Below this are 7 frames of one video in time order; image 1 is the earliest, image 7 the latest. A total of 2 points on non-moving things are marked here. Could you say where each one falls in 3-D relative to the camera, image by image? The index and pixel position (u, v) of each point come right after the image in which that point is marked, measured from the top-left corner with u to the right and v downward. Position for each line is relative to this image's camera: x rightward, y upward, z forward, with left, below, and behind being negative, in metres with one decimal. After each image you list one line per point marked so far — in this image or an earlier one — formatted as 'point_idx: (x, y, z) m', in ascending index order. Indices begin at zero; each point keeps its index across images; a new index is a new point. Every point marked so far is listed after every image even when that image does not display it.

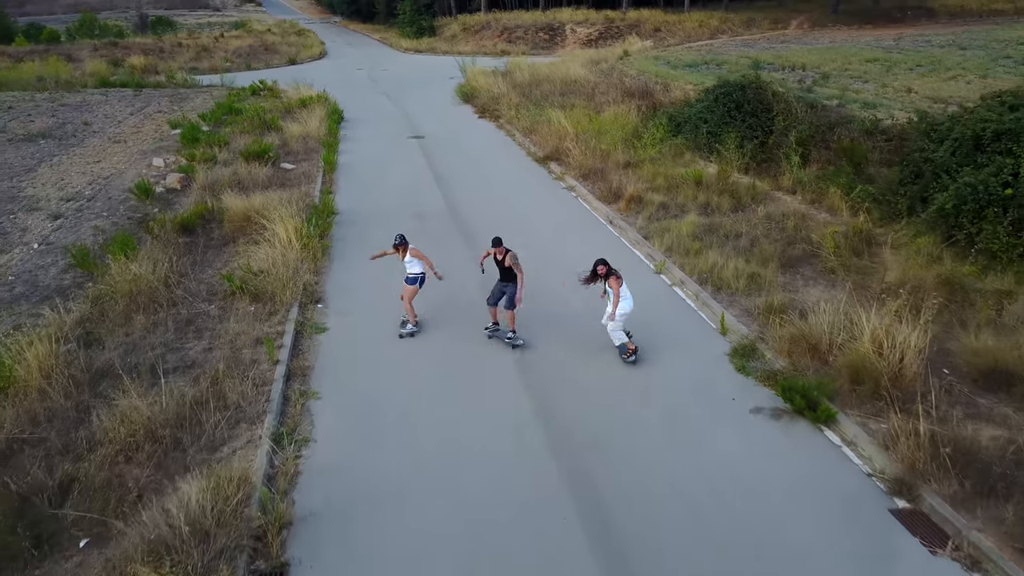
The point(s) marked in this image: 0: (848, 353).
0: (+2.6, -0.5, +6.2) m
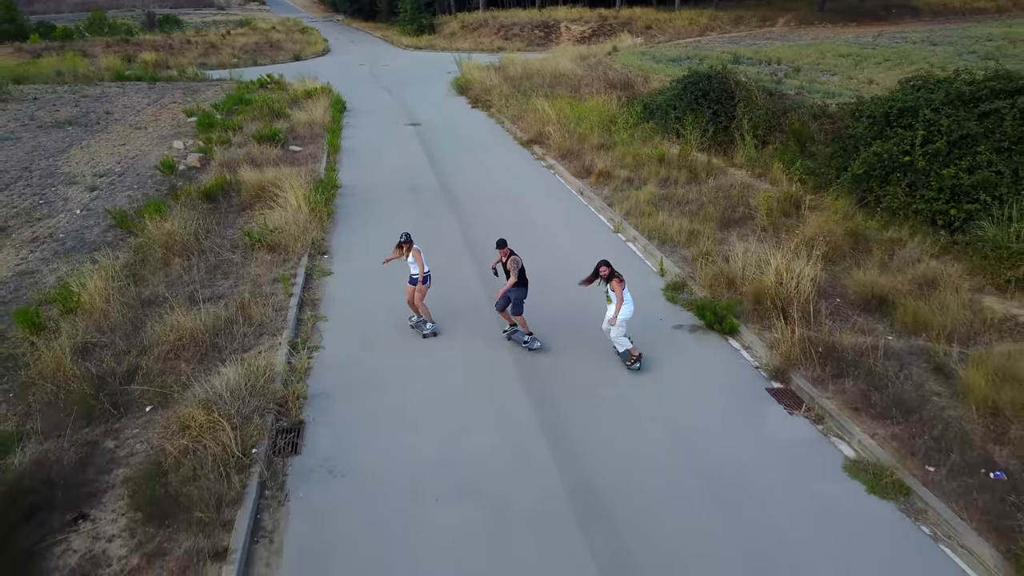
0: (+2.3, +0.1, +7.7) m
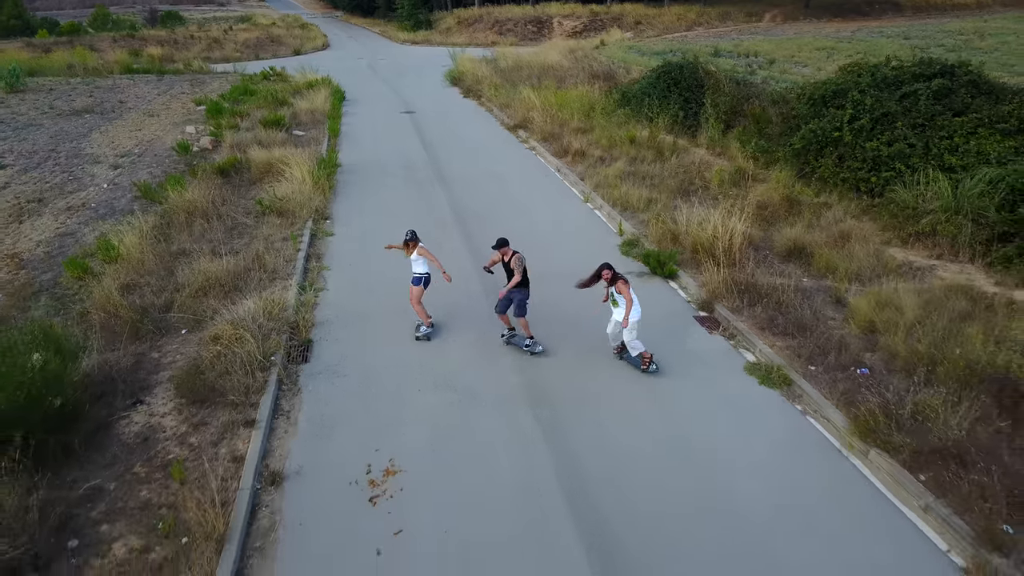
0: (+2.1, +0.6, +9.0) m
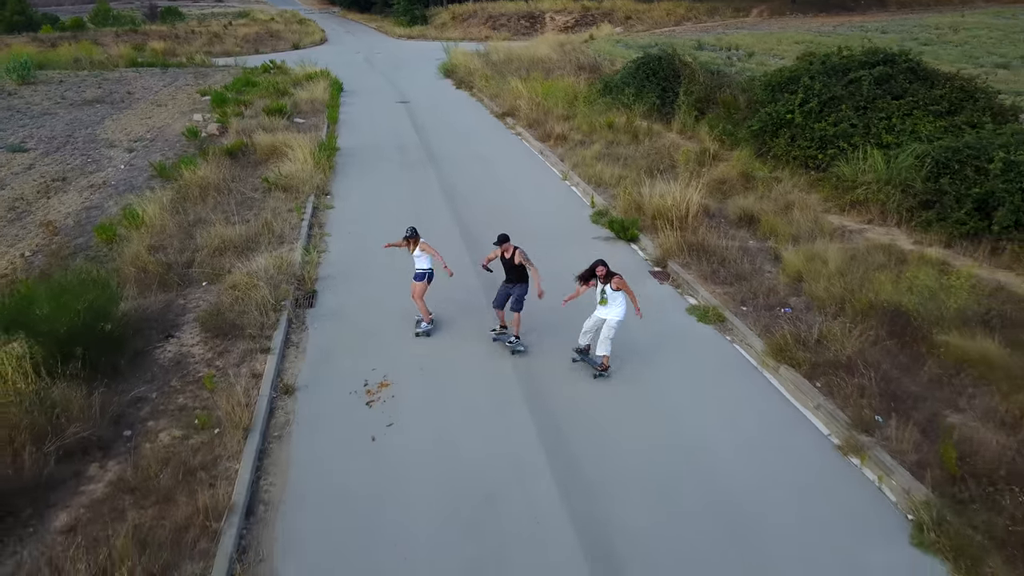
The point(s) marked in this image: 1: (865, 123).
0: (+1.8, +1.0, +10.1) m
1: (+4.9, +2.3, +11.0) m
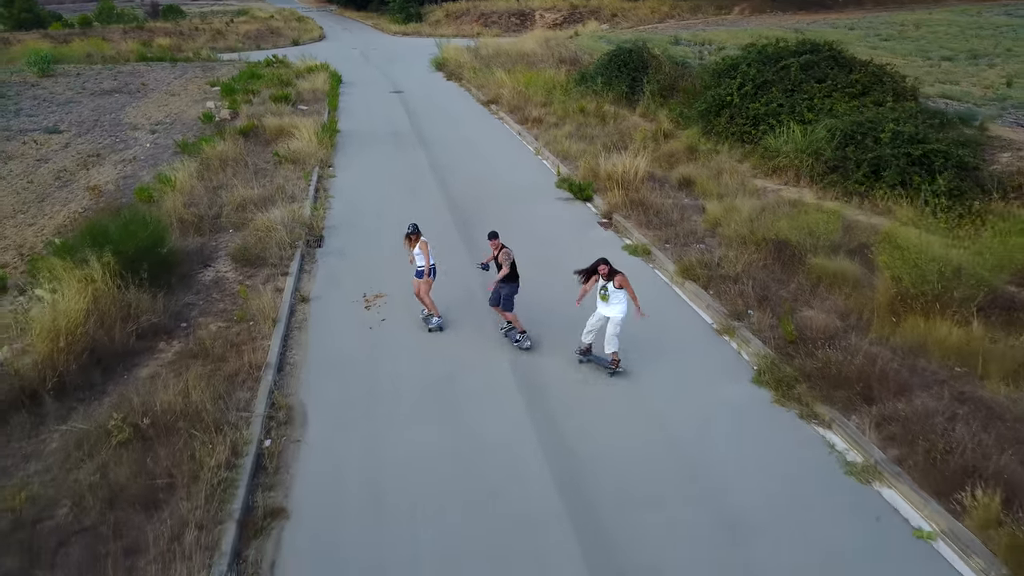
0: (+1.5, +1.8, +12.0) m
1: (+4.5, +3.0, +12.8) m
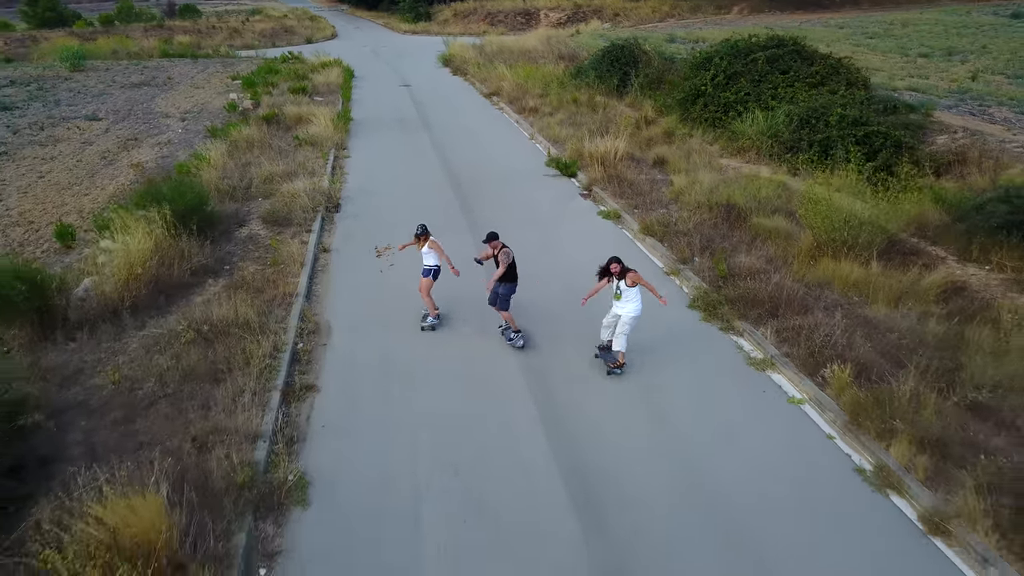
0: (+1.4, +2.3, +13.5) m
1: (+4.4, +3.6, +14.3) m
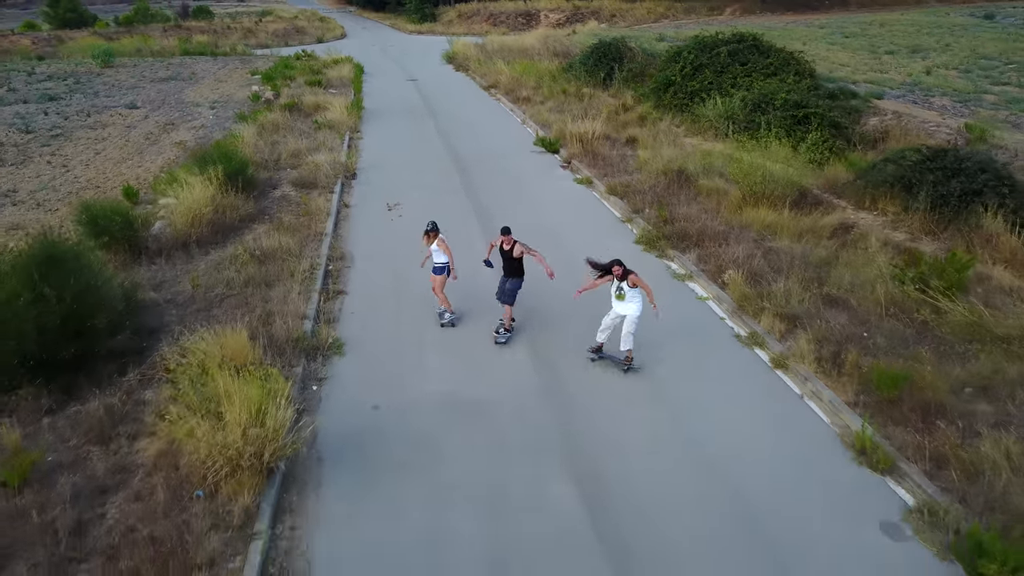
0: (+1.2, +3.1, +15.6) m
1: (+4.3, +4.3, +16.4) m
